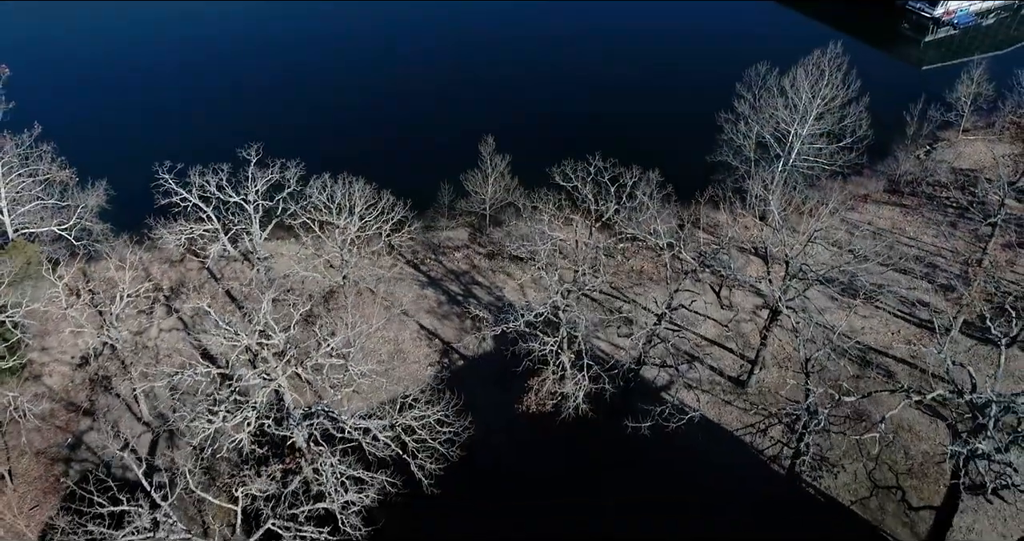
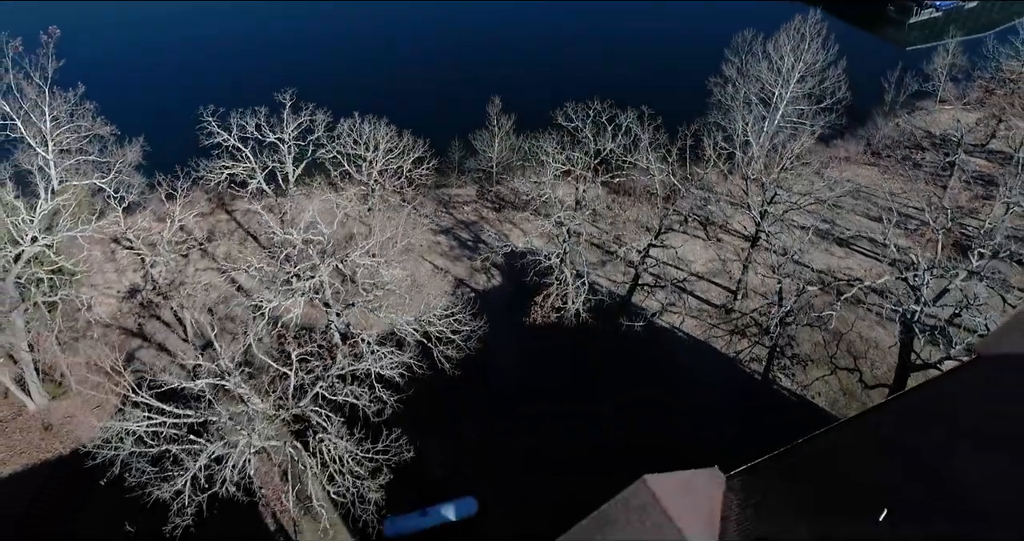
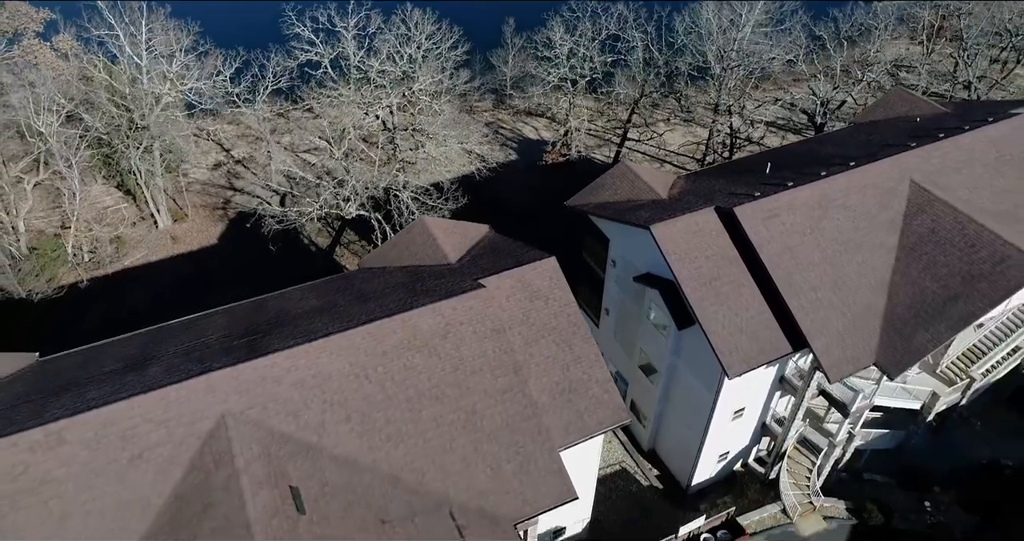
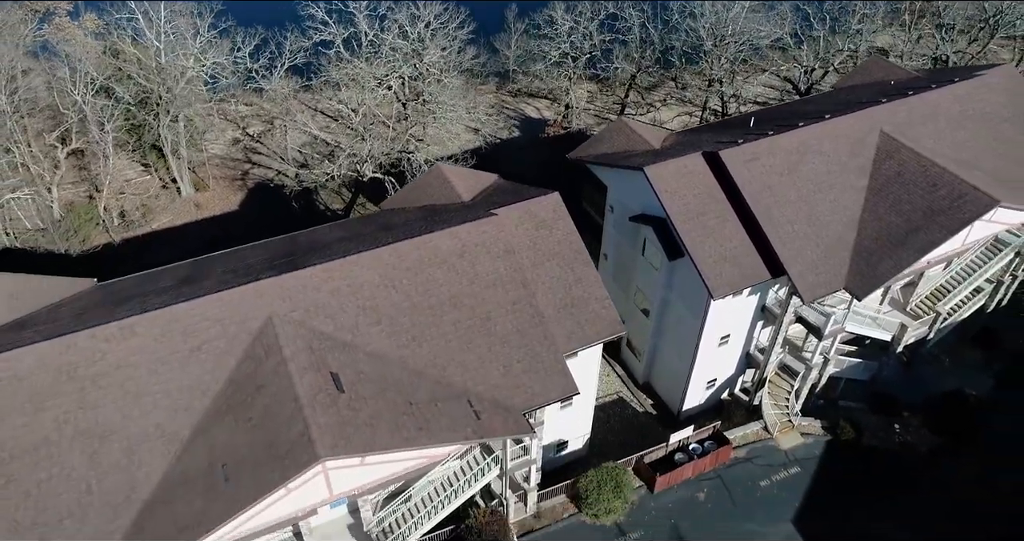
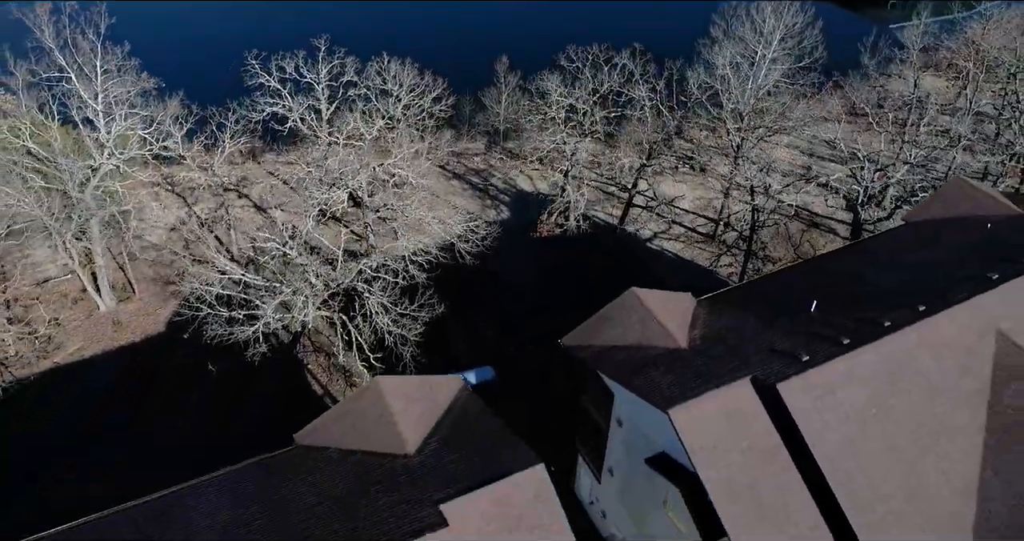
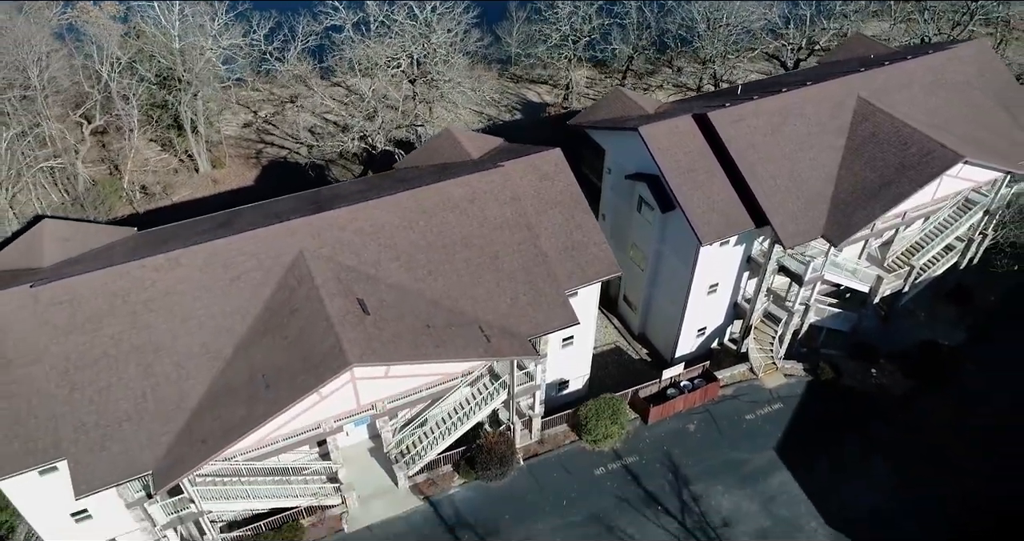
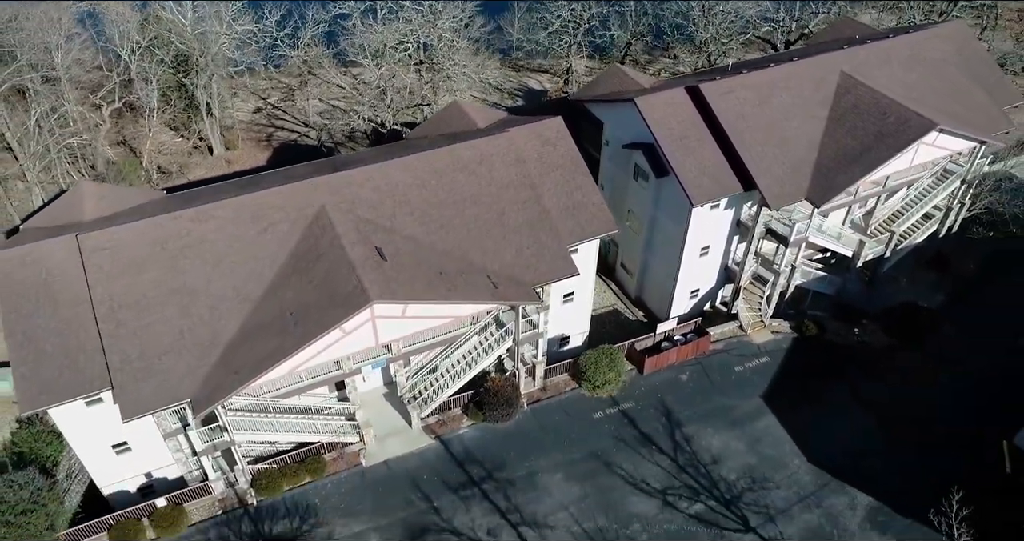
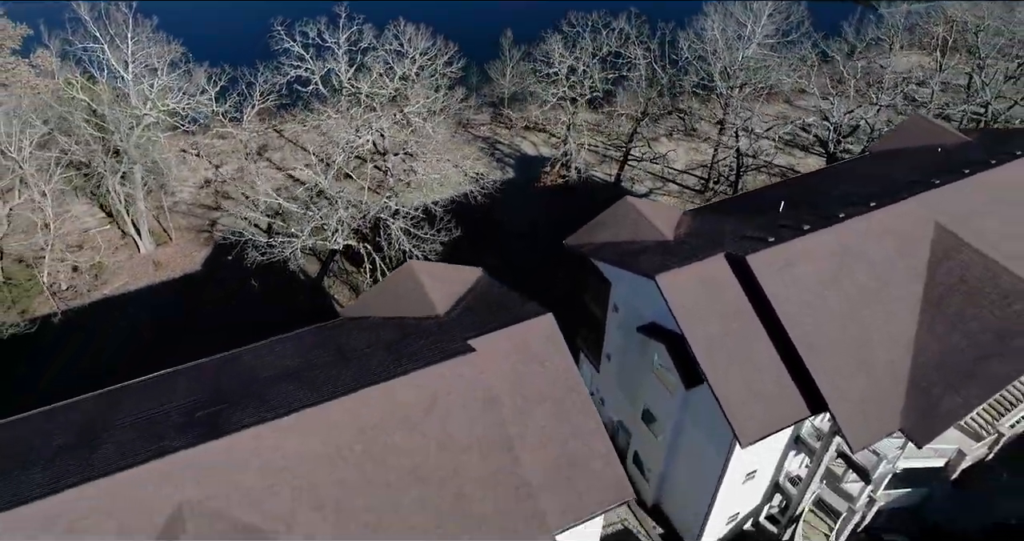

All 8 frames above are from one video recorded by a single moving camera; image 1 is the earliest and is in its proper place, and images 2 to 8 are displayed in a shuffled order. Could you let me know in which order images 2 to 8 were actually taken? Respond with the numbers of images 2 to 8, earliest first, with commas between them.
2, 5, 8, 3, 4, 6, 7
